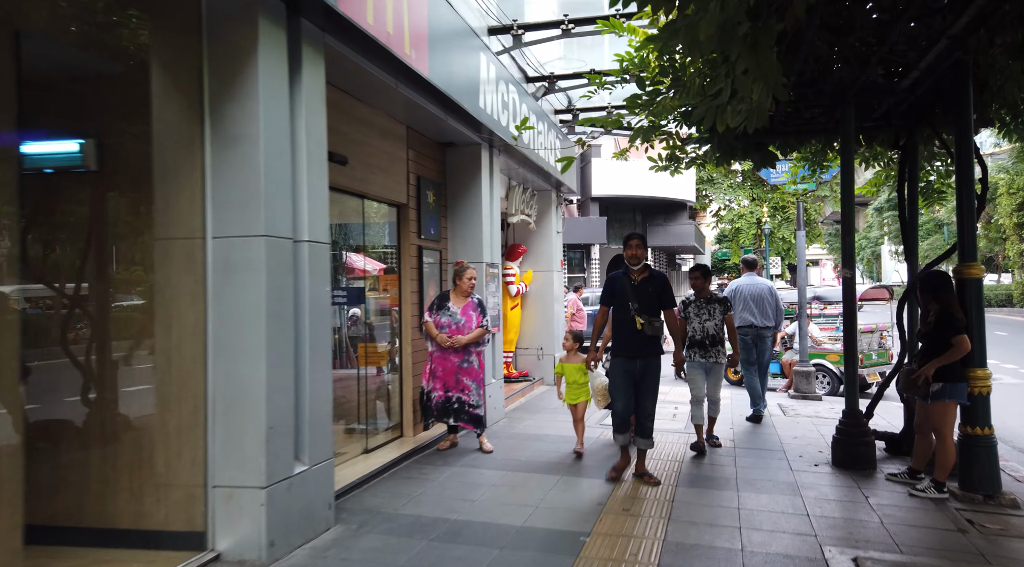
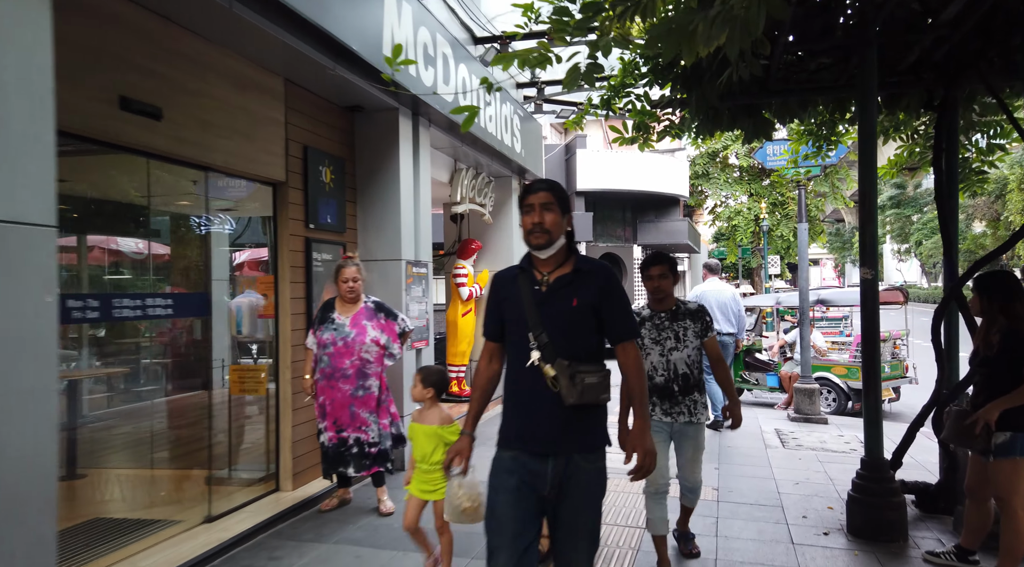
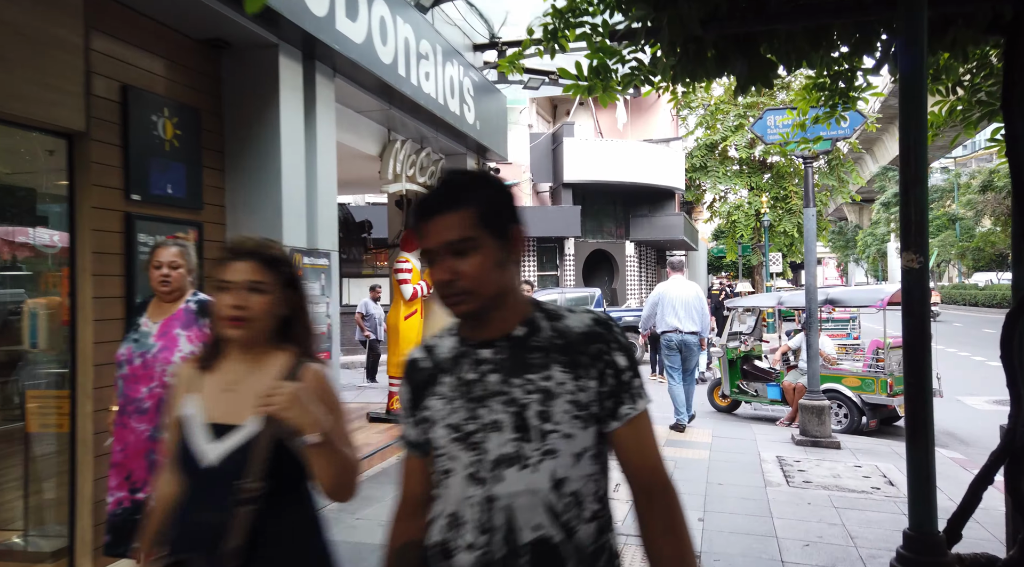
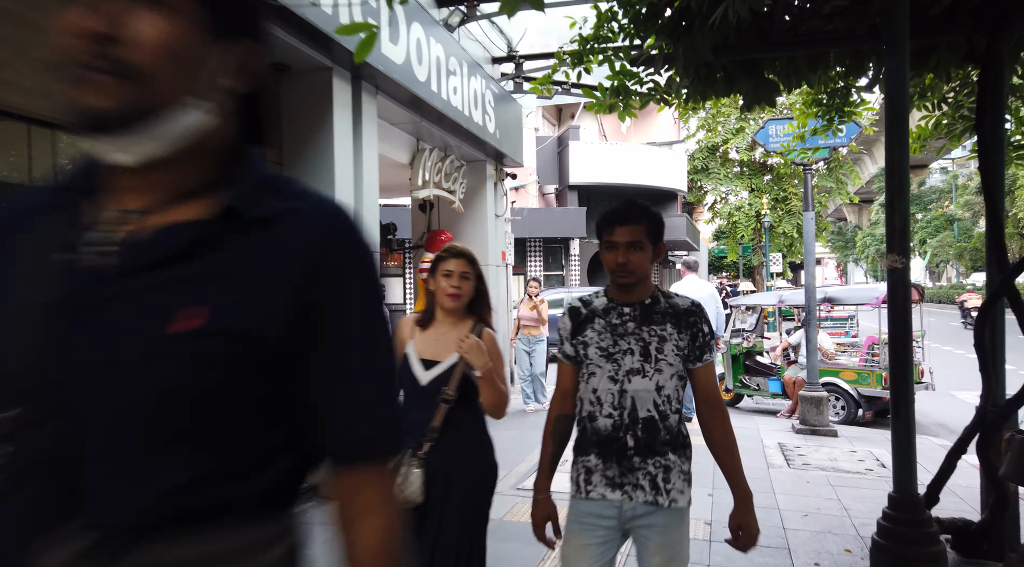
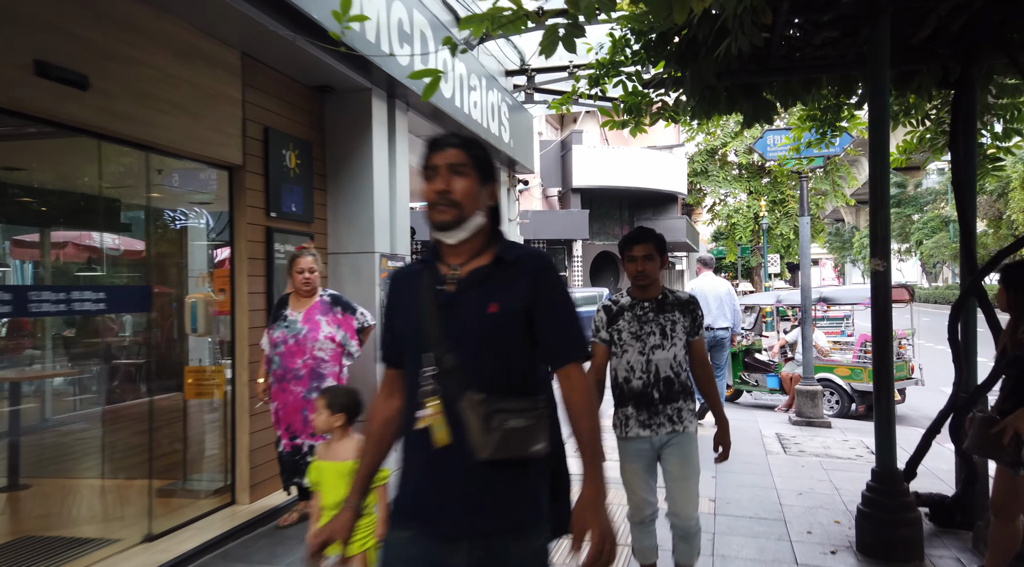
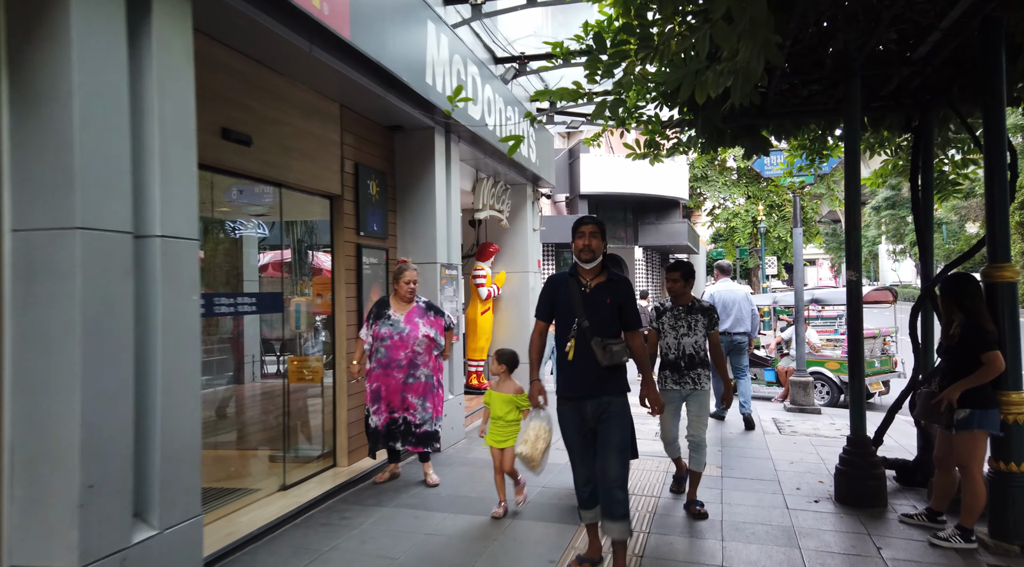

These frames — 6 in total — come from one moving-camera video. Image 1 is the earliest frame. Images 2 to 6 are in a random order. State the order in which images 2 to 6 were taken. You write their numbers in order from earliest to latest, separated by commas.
6, 2, 5, 4, 3
